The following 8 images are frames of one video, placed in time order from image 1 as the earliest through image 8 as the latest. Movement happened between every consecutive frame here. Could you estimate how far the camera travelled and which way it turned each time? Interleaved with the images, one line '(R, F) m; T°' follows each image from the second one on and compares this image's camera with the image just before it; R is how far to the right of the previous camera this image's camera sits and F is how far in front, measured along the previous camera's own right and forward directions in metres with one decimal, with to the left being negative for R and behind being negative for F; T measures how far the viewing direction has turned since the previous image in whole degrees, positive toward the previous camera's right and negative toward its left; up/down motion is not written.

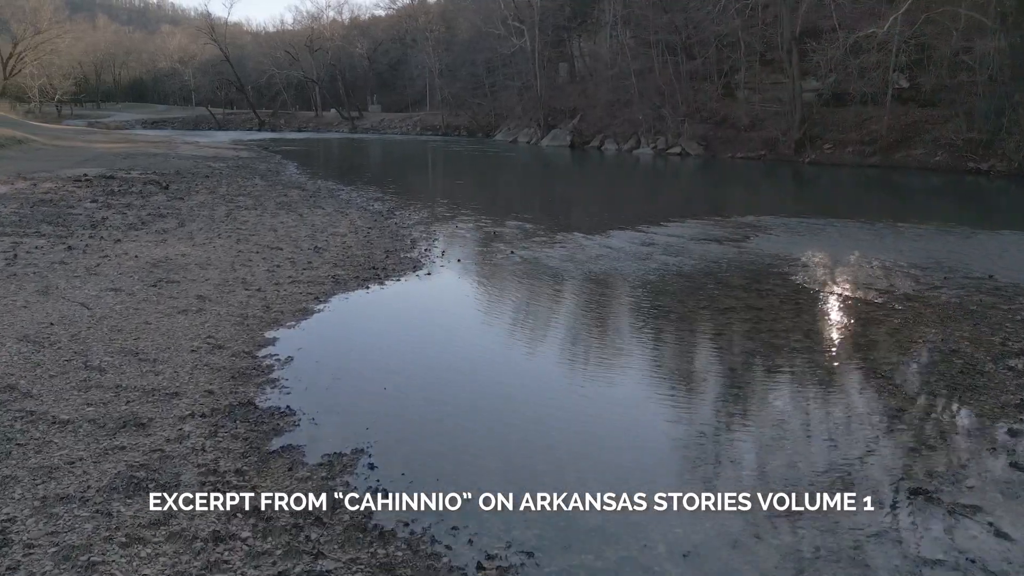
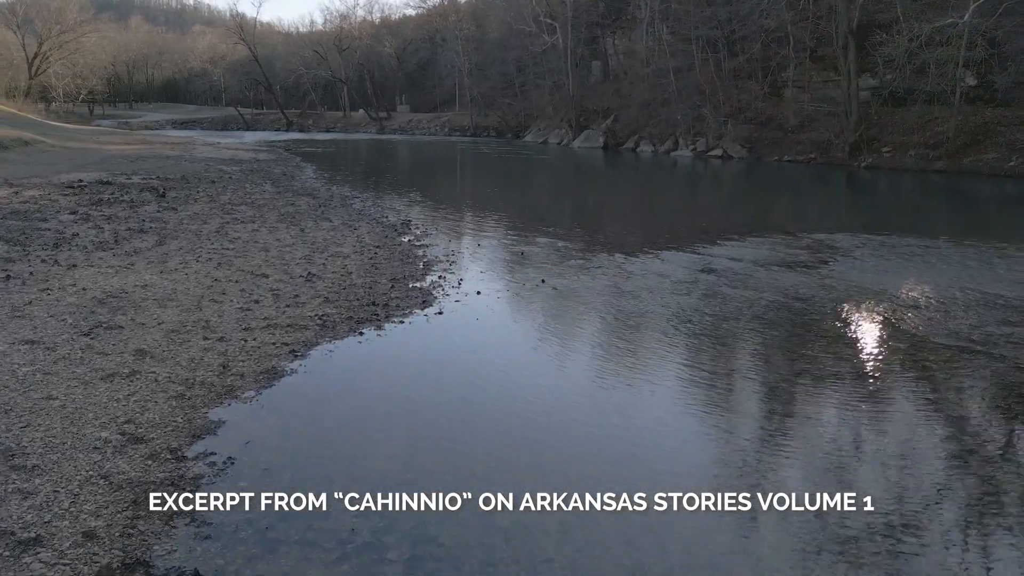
(0.0, +2.3) m; -2°
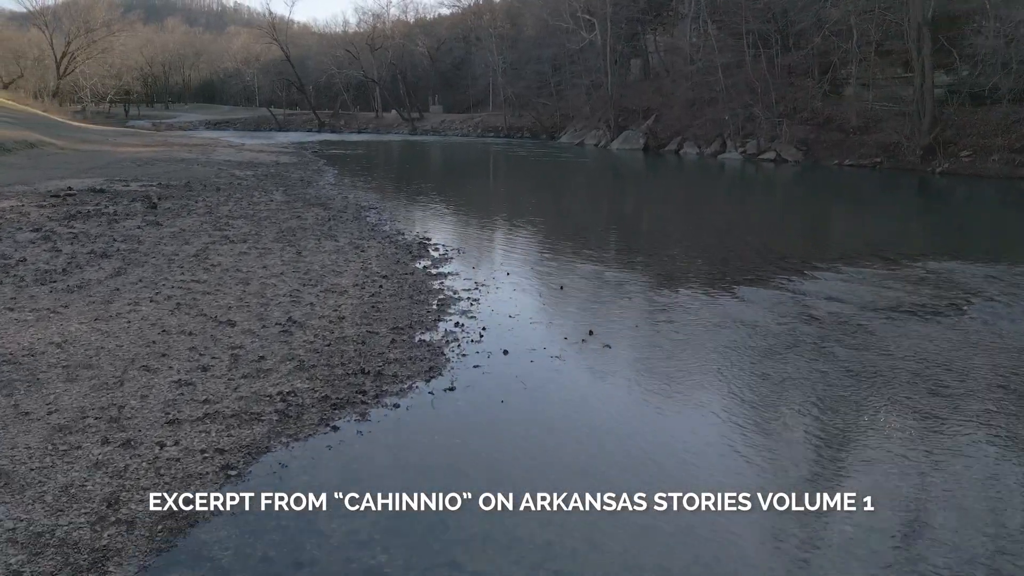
(-0.1, +2.6) m; -2°
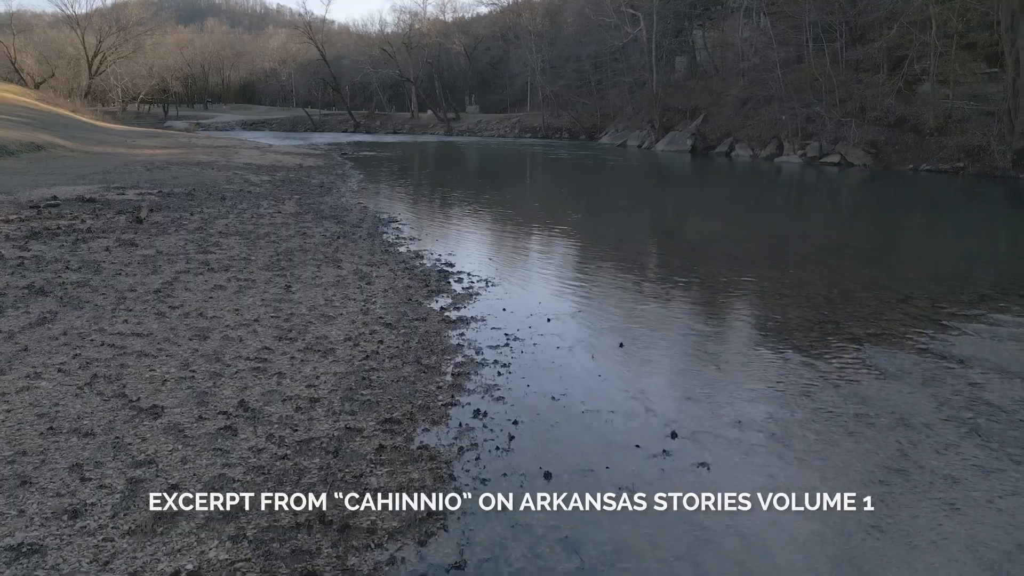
(-0.1, +2.7) m; -3°
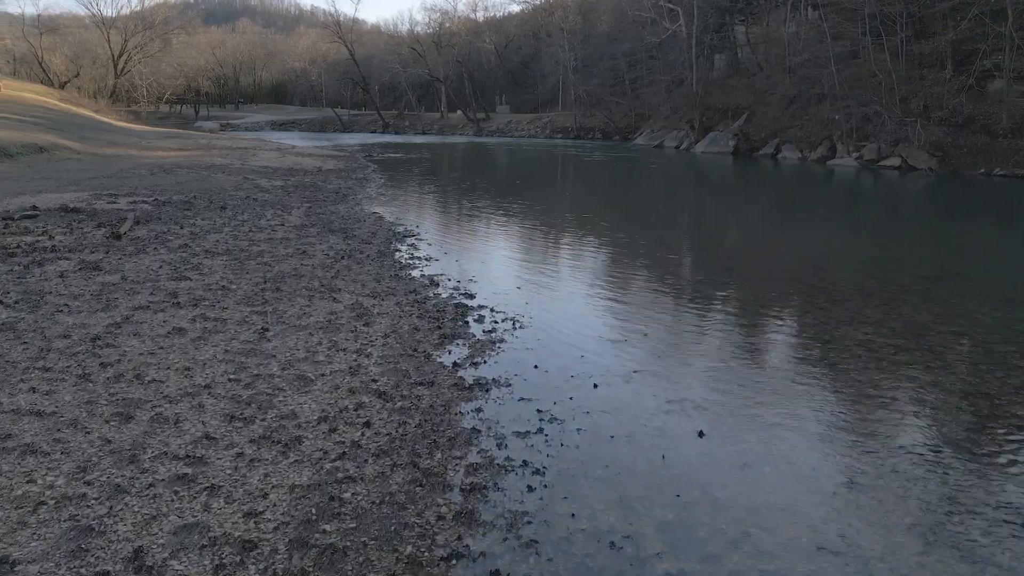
(-0.1, +2.2) m; -2°
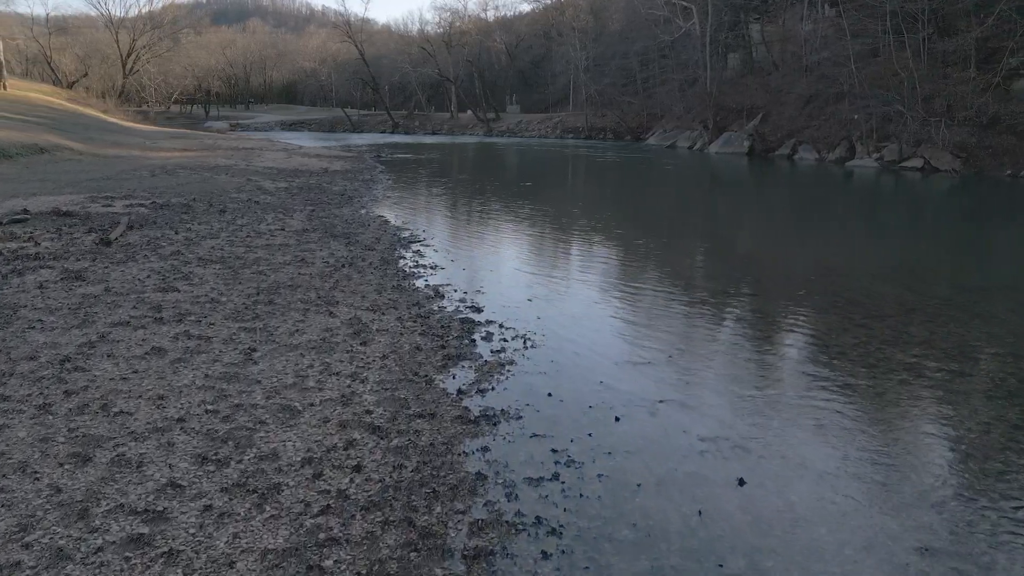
(0.0, +0.8) m; -1°
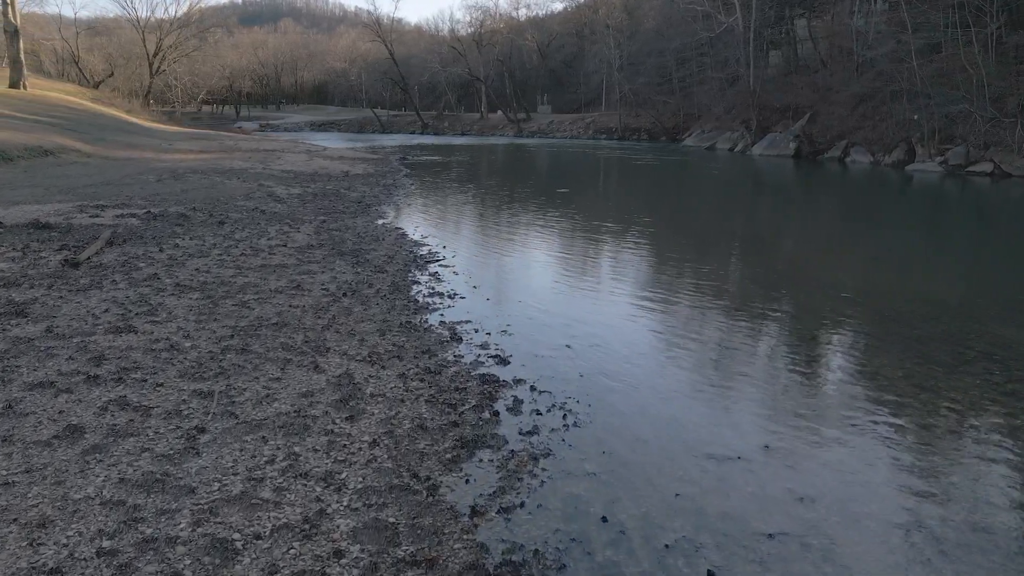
(-0.1, +2.0) m; -2°
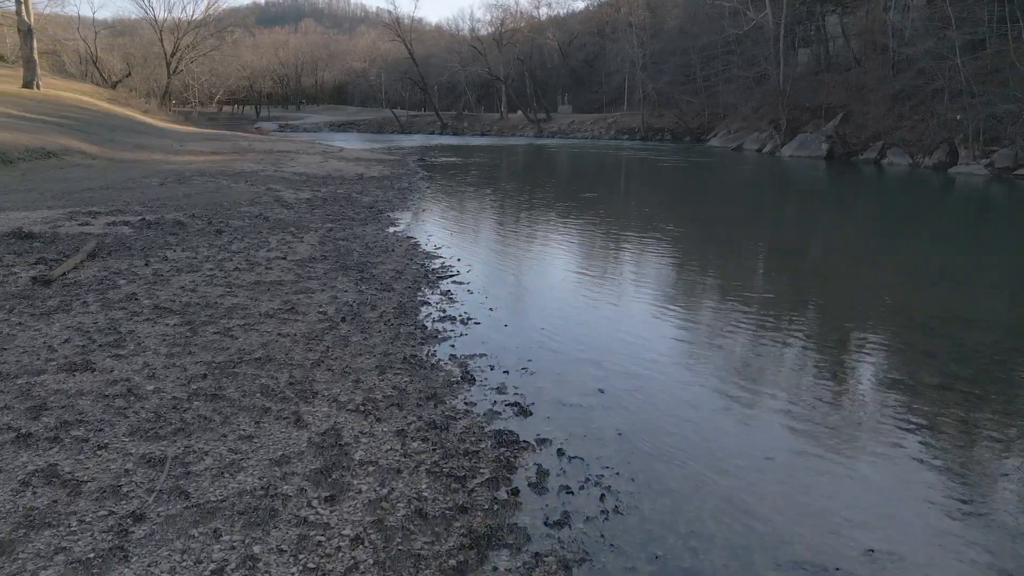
(0.0, +1.3) m; -1°
